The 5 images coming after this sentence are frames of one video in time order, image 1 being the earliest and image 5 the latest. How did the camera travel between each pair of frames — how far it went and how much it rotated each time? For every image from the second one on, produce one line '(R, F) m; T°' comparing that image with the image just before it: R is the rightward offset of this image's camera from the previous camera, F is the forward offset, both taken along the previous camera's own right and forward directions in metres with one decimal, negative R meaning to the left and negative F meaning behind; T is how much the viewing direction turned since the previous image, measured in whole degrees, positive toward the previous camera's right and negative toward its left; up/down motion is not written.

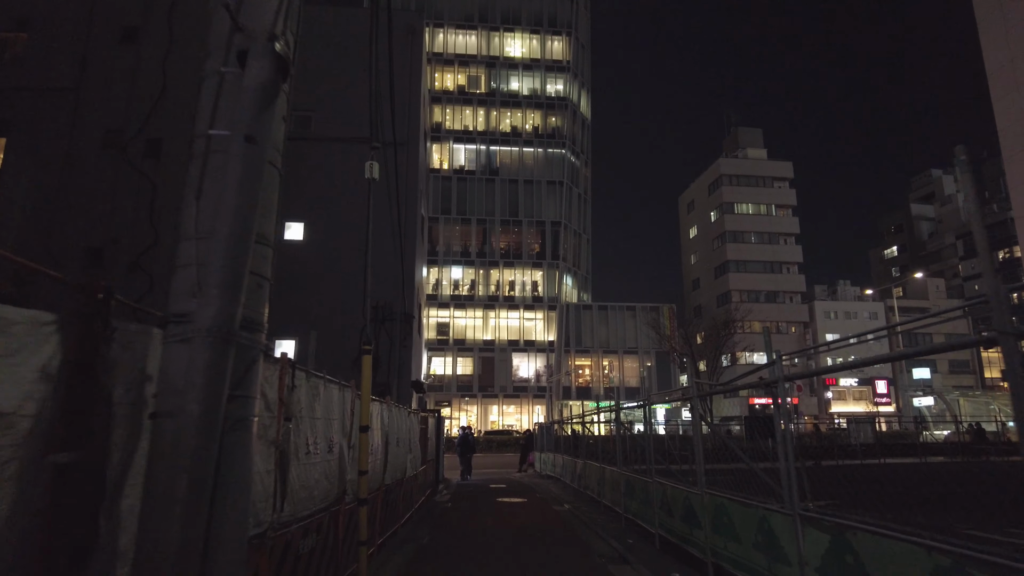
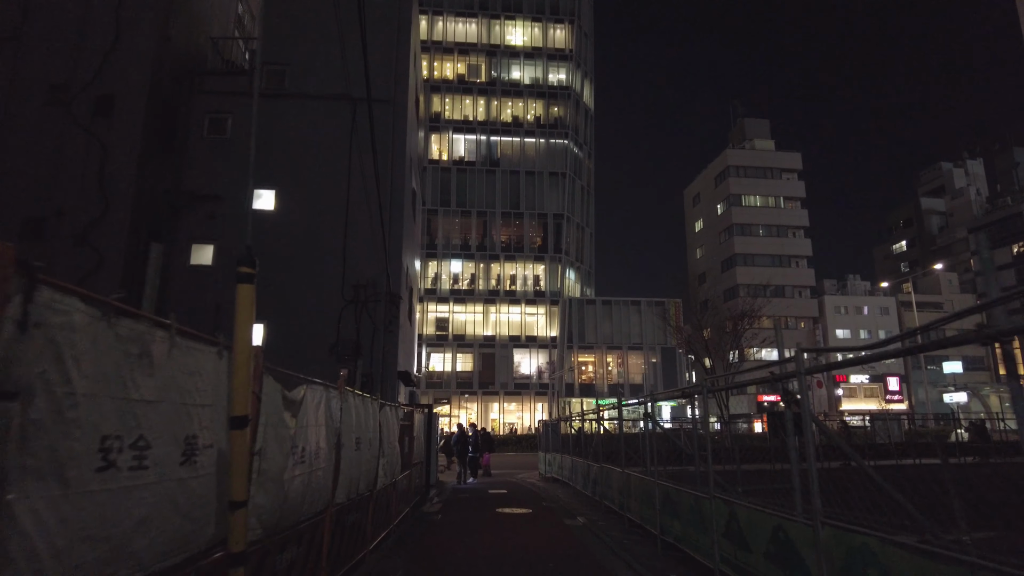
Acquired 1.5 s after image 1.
(0.0, +2.4) m; 0°
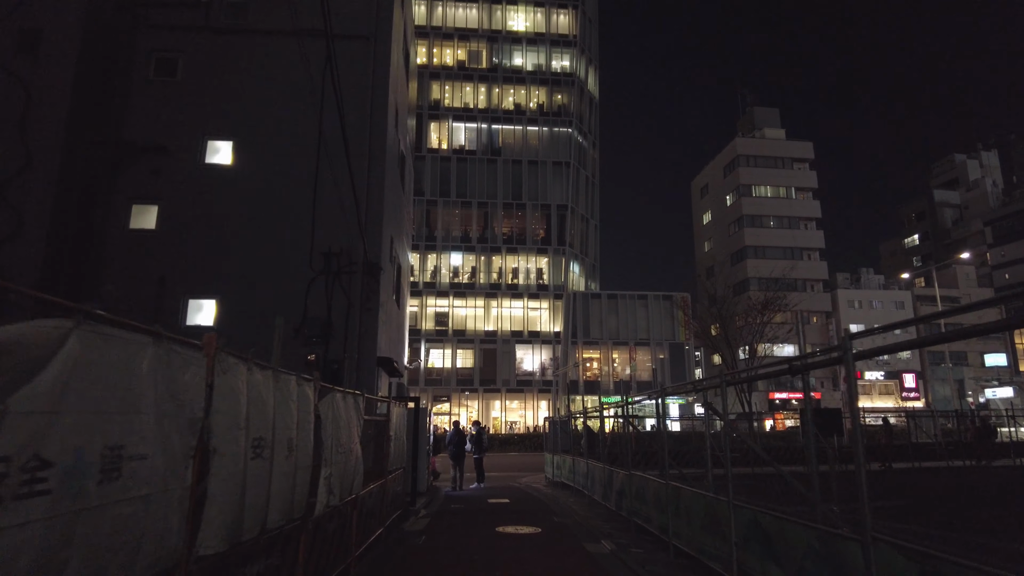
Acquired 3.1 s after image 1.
(0.0, +2.7) m; 0°
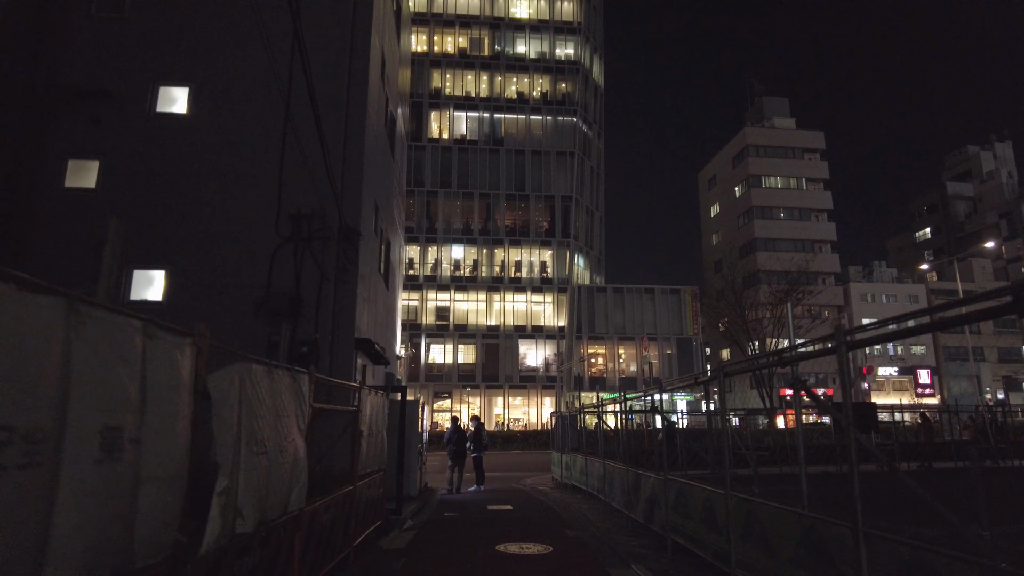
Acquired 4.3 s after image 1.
(0.0, +2.1) m; 0°
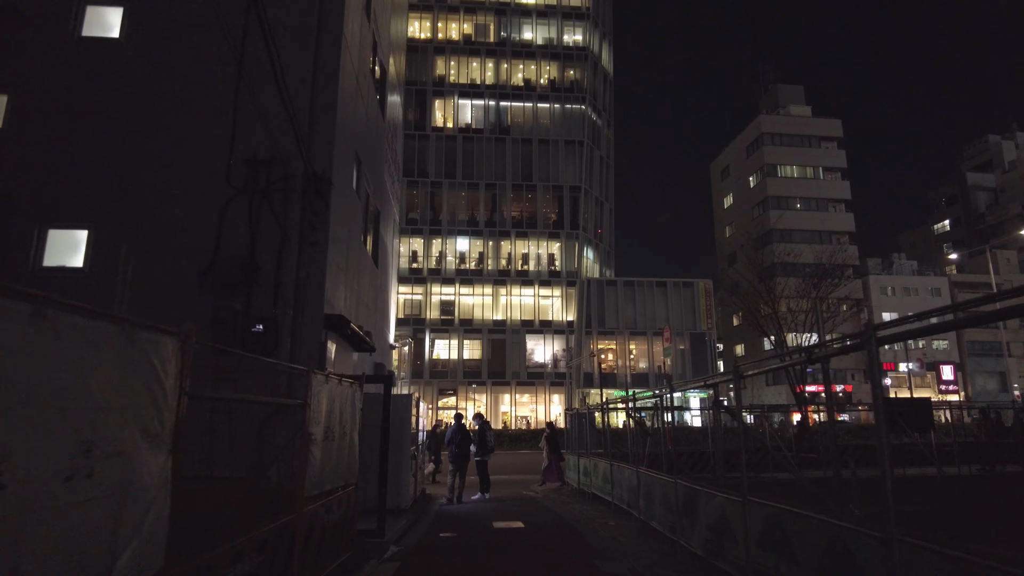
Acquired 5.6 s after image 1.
(-0.1, +2.3) m; -1°
